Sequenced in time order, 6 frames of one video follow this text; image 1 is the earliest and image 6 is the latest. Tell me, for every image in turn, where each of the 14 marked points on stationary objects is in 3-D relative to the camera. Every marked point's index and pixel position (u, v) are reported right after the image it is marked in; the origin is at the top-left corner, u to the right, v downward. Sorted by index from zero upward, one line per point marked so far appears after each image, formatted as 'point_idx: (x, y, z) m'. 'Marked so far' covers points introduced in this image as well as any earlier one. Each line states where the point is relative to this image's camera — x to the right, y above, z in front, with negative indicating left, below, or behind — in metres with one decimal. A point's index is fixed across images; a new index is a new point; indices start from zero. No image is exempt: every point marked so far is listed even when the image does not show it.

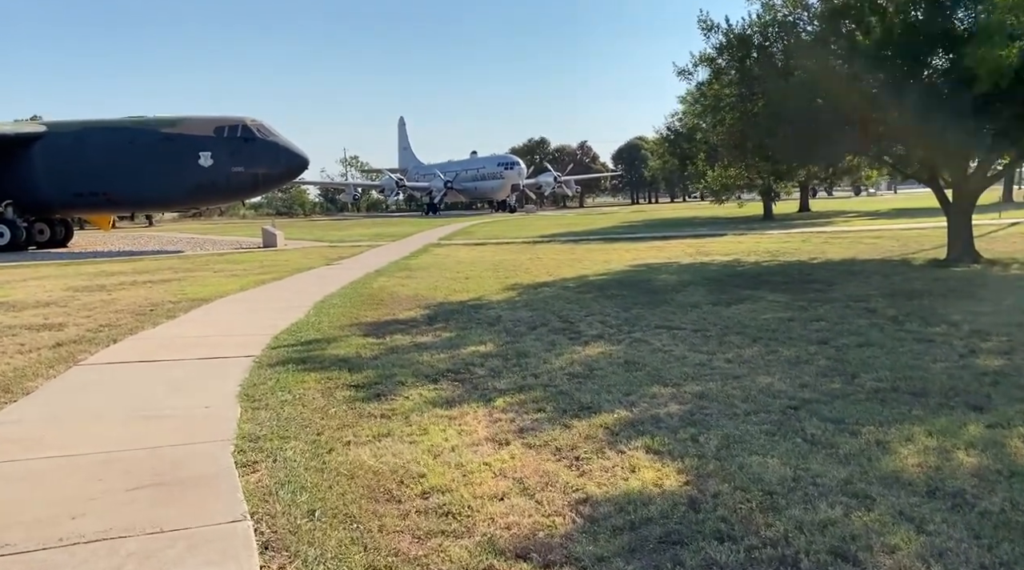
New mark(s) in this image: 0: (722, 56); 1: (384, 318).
0: (+4.4, +4.7, +15.4) m
1: (-1.7, -0.4, +9.9) m
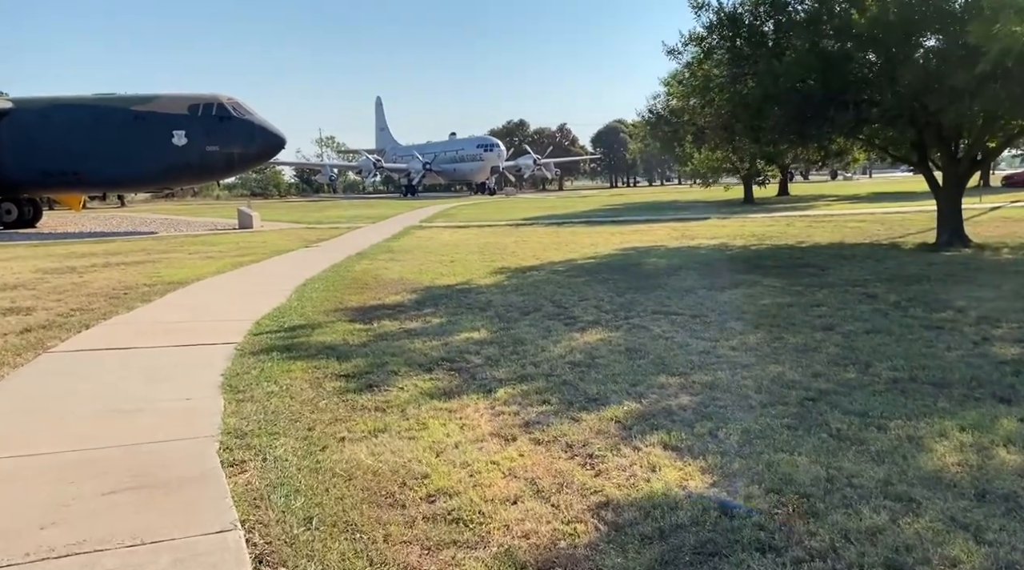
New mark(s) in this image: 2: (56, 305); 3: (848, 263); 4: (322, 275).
0: (+4.1, +5.1, +15.1) m
1: (-1.8, -0.2, +9.5) m
2: (-5.7, -0.2, +9.4) m
3: (+5.3, +0.3, +11.7) m
4: (-3.1, +0.2, +12.3) m
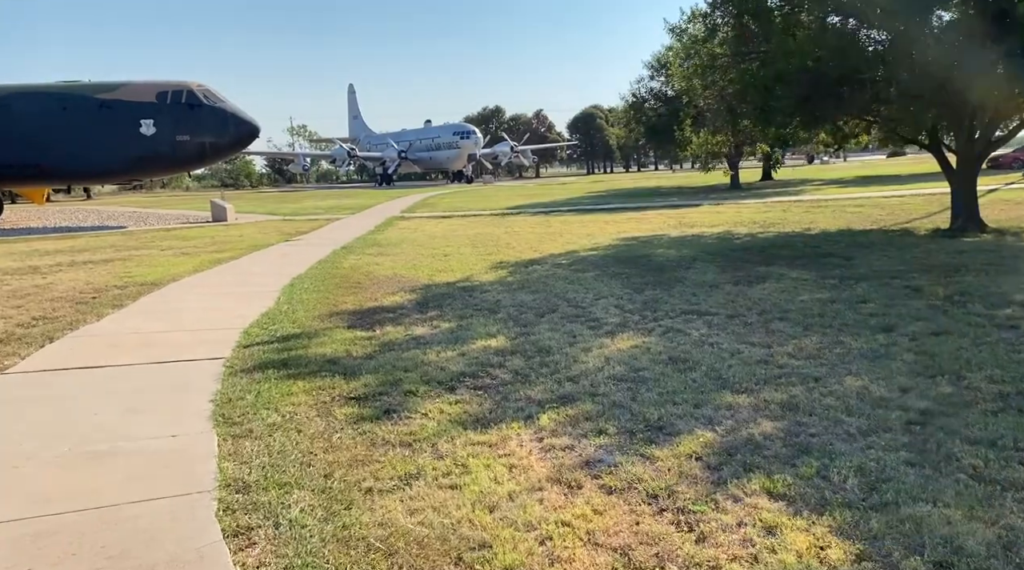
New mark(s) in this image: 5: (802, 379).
0: (+3.9, +5.2, +14.4) m
1: (-1.7, -0.2, +8.7) m
2: (-5.6, -0.3, +8.4) m
3: (+5.3, +0.5, +11.1) m
4: (-3.1, +0.2, +11.4) m
5: (+1.9, -0.6, +5.0) m
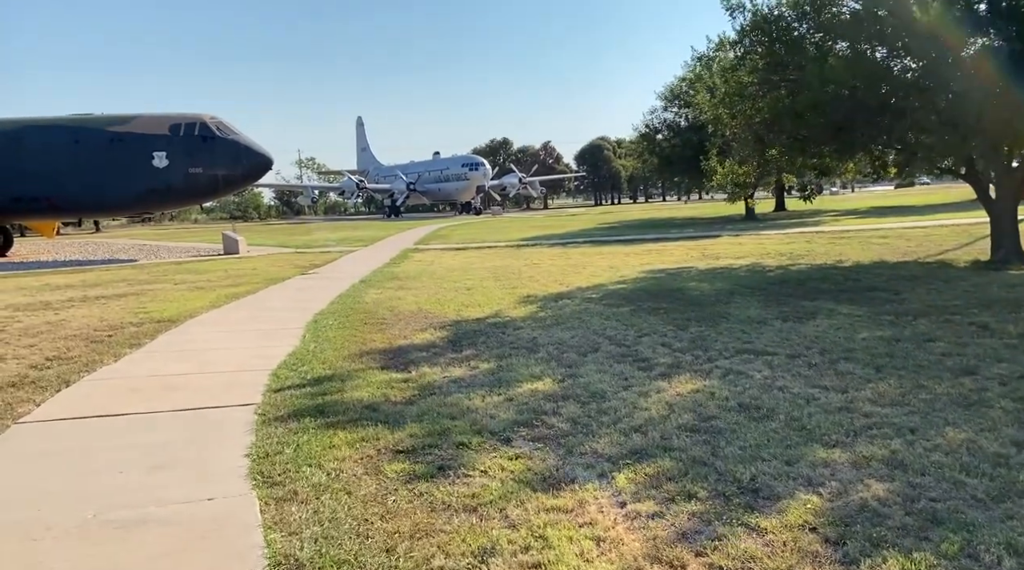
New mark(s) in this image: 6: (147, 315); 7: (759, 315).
0: (+4.4, +4.6, +14.2) m
1: (-1.3, -0.6, +8.2) m
2: (-5.2, -0.7, +8.0) m
3: (+5.7, 0.0, +10.6) m
4: (-2.7, -0.3, +11.0) m
5: (+2.3, -0.9, +4.6) m
6: (-5.3, -0.4, +10.8) m
7: (+2.9, -0.4, +8.9) m
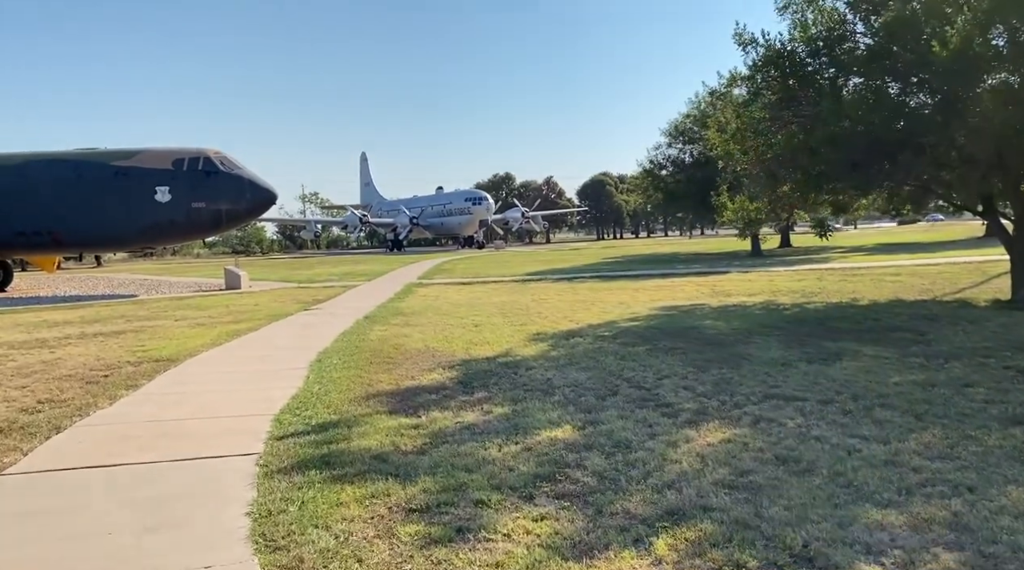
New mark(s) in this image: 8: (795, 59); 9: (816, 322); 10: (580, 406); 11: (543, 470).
0: (+4.5, +3.9, +14.0) m
1: (-1.1, -1.1, +7.9) m
2: (-5.0, -1.1, +7.7) m
3: (+5.9, -0.5, +10.3) m
4: (-2.5, -0.9, +10.7) m
5: (+2.5, -1.1, +4.2) m
6: (-5.1, -0.9, +10.5) m
7: (+3.1, -0.8, +8.6) m
8: (+5.0, +4.0, +13.3) m
9: (+4.6, -0.5, +11.3) m
10: (+0.6, -1.1, +6.8) m
11: (+0.2, -1.2, +4.9) m
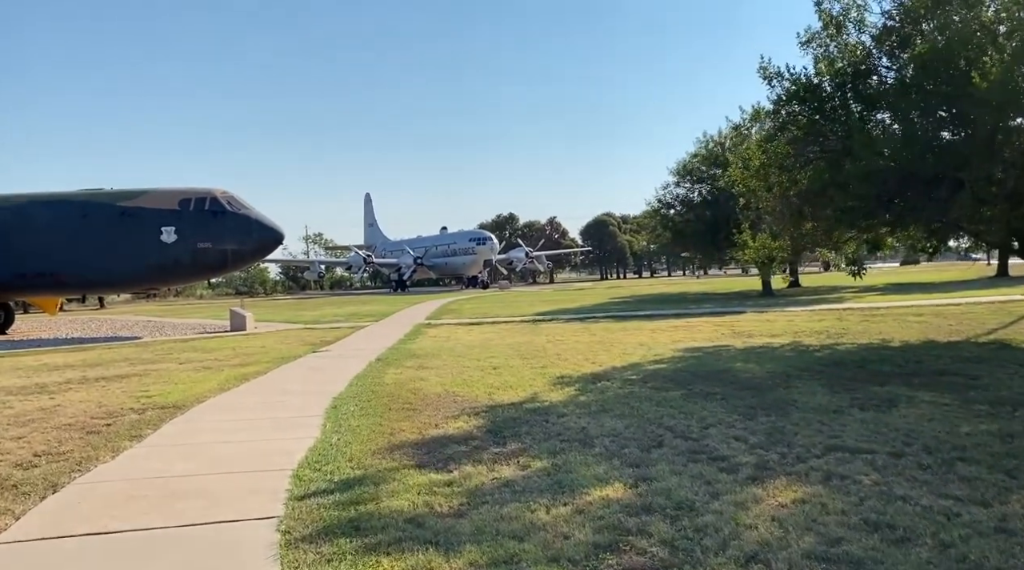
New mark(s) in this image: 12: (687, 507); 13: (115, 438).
0: (+4.9, +3.2, +13.7) m
1: (-0.8, -1.5, +7.3) m
2: (-4.7, -1.5, +7.1) m
3: (+6.2, -1.1, +9.8) m
4: (-2.2, -1.4, +10.1) m
5: (+2.8, -1.3, +3.6) m
6: (-4.8, -1.5, +9.9) m
7: (+3.4, -1.2, +8.0) m
8: (+5.3, +3.3, +13.0) m
9: (+4.9, -1.1, +10.8) m
10: (+0.9, -1.4, +6.2) m
11: (+0.5, -1.4, +4.3) m
12: (+1.1, -1.4, +4.9) m
13: (-3.9, -1.5, +7.3) m
